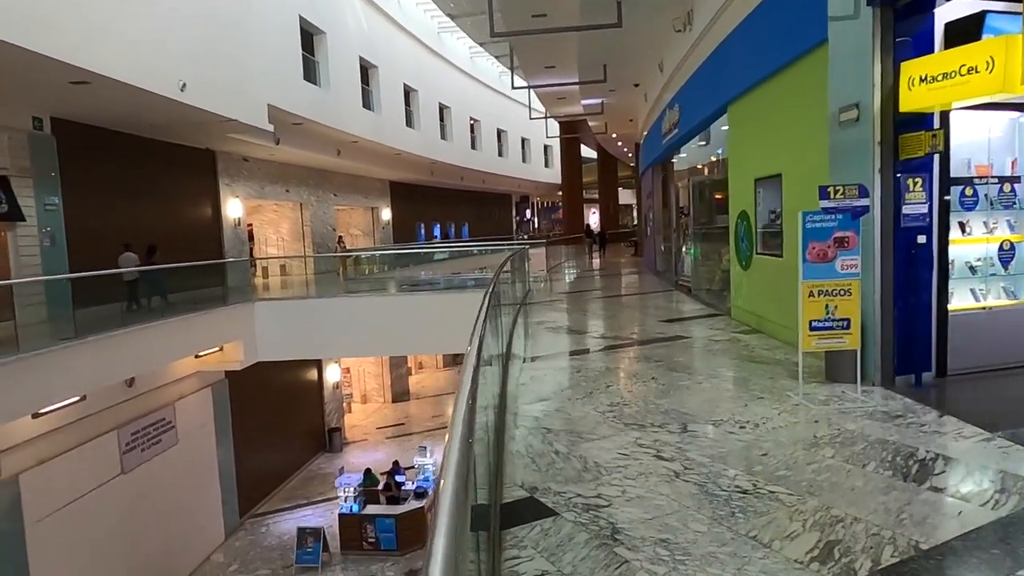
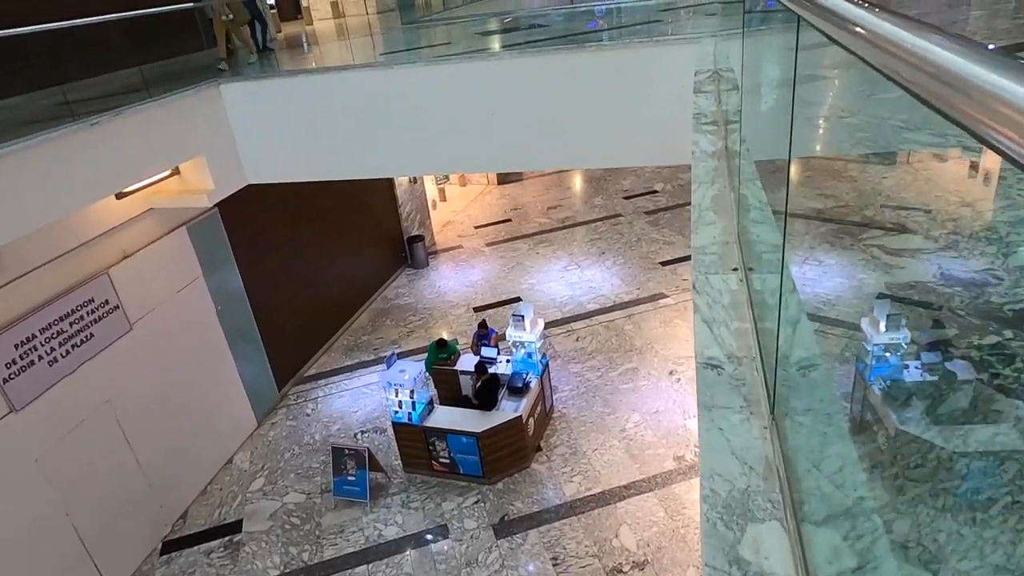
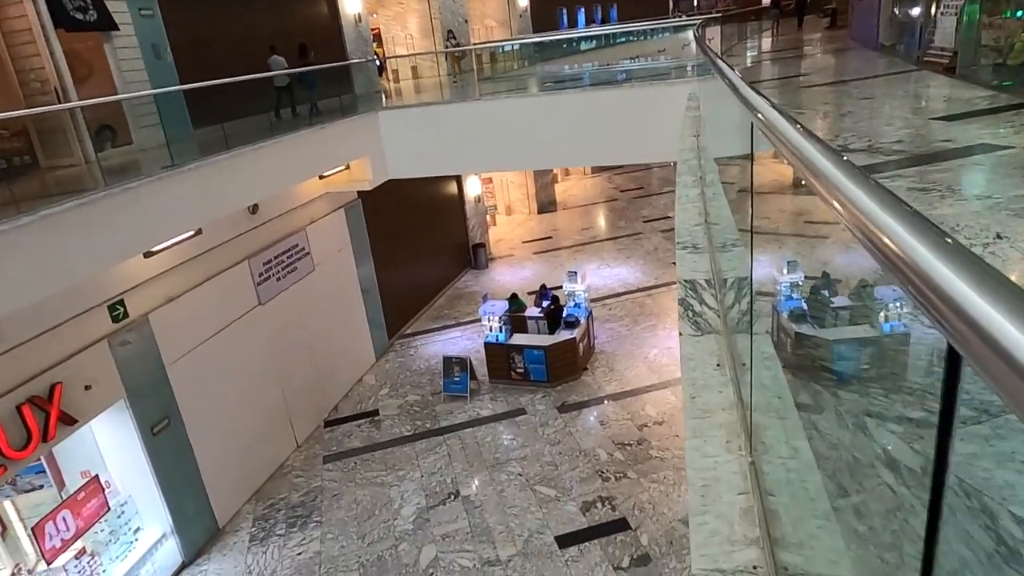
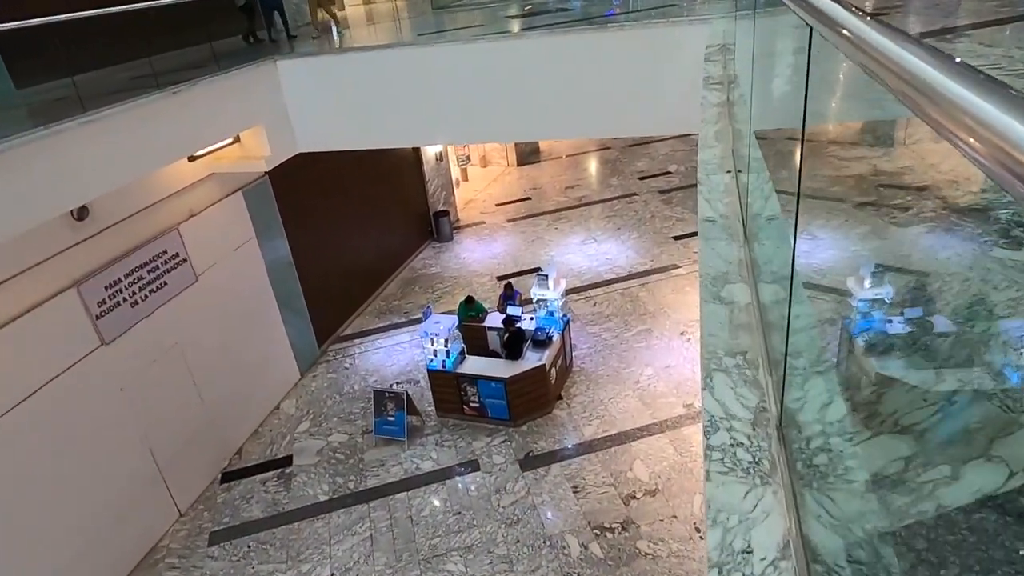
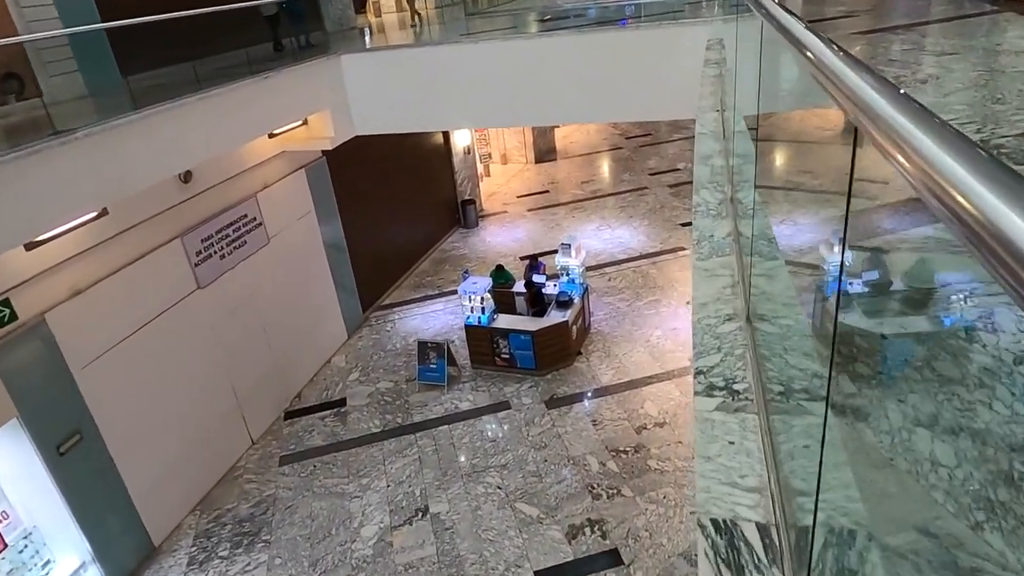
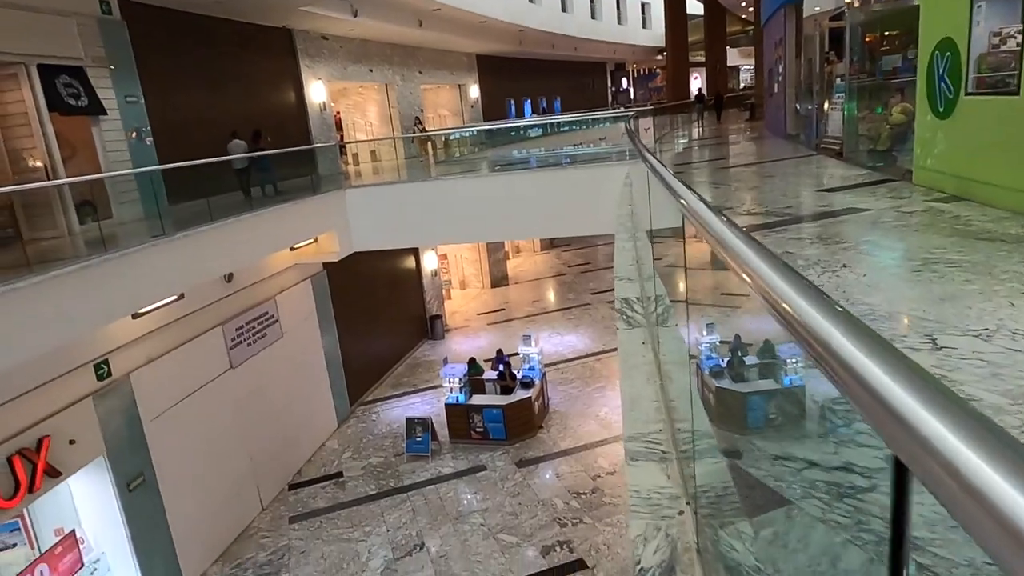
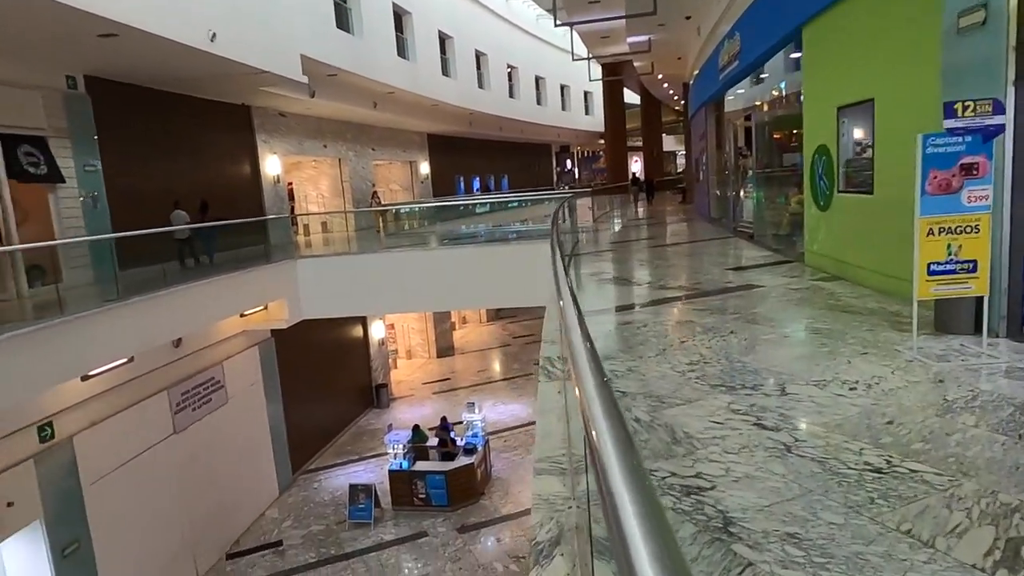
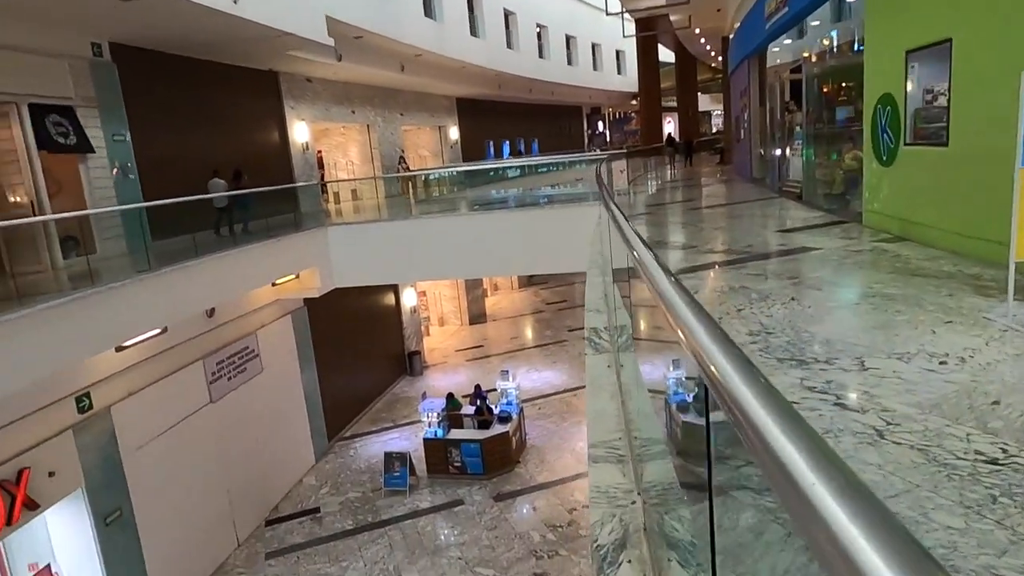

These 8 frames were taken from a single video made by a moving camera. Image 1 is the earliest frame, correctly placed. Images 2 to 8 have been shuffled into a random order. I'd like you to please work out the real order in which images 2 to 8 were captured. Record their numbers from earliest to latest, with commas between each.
7, 8, 6, 3, 5, 4, 2
